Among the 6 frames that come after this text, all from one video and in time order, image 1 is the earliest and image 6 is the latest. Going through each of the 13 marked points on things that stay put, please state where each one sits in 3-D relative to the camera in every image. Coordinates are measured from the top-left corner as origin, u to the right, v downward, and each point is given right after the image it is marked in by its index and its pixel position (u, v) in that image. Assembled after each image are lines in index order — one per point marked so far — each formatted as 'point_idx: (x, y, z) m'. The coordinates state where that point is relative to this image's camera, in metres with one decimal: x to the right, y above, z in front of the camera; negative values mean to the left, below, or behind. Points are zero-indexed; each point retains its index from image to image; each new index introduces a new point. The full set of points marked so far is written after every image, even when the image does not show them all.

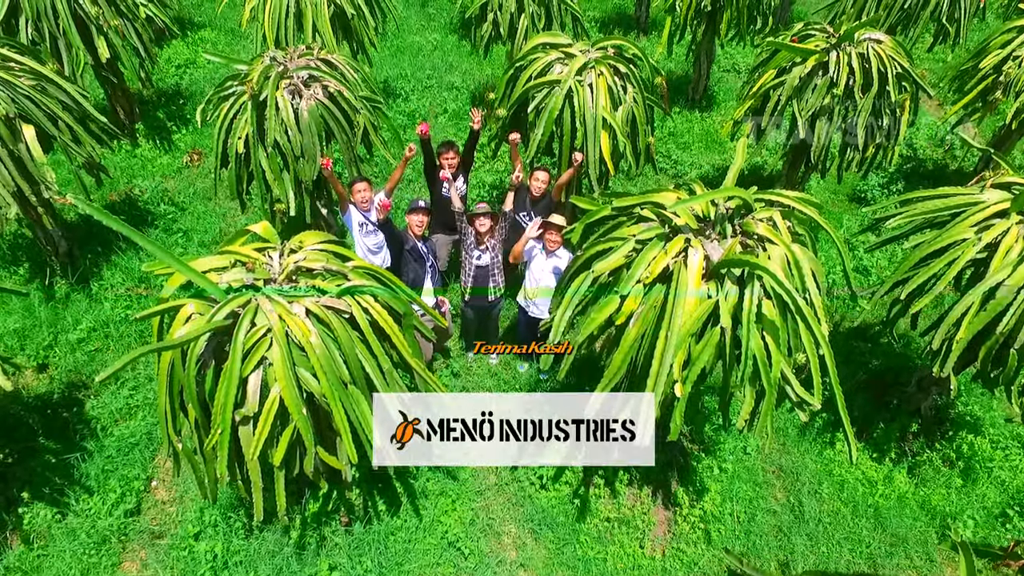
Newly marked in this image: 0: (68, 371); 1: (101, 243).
0: (-3.9, -0.7, +5.3) m
1: (-4.2, +0.5, +6.2) m
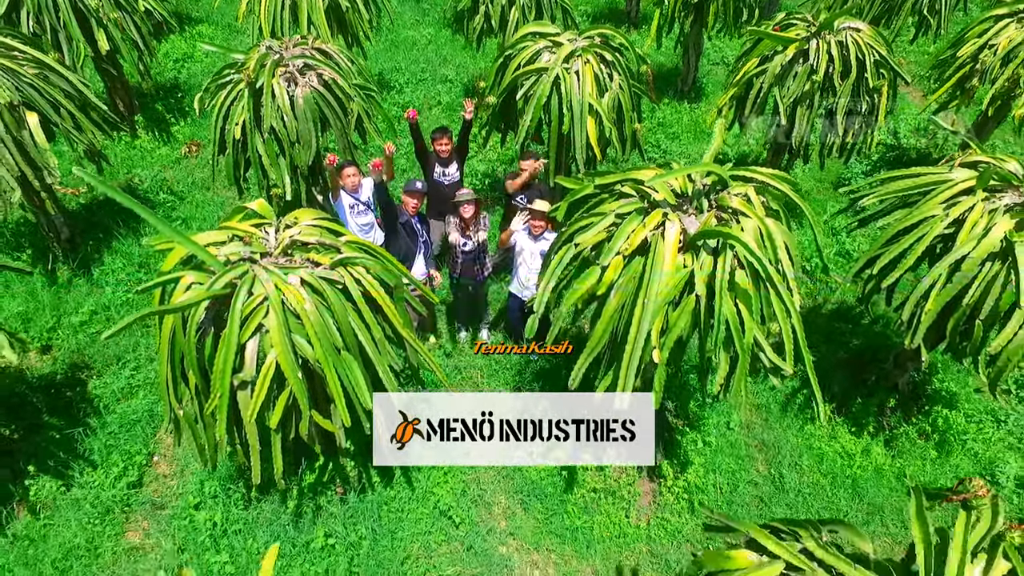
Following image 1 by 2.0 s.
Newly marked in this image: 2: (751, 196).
0: (-3.9, -0.6, +5.4) m
1: (-4.3, +0.6, +6.4) m
2: (+1.5, +0.6, +3.8) m
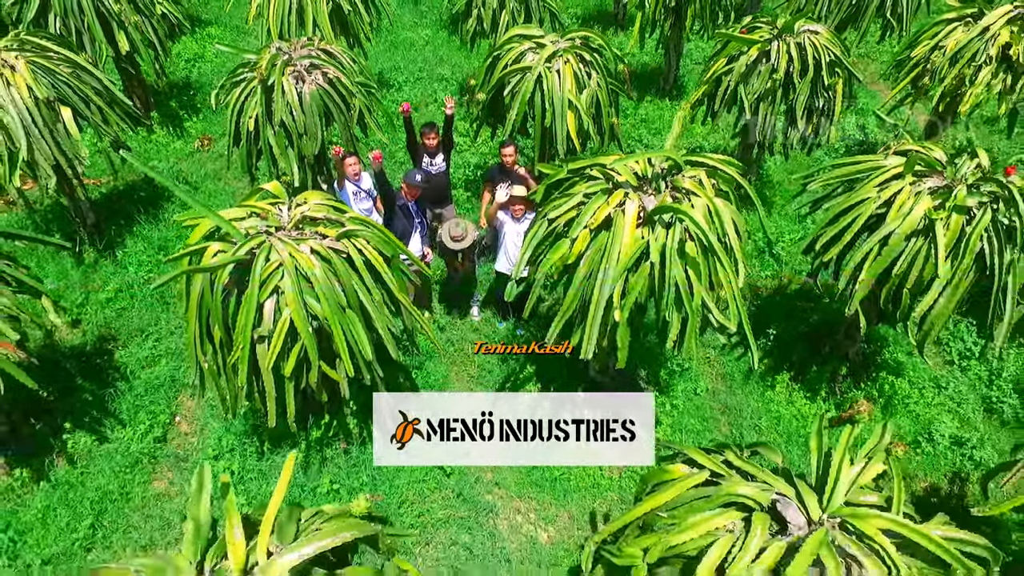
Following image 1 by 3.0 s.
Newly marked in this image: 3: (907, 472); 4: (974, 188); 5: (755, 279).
0: (-4.1, -0.4, +6.0) m
1: (-4.4, +0.8, +6.9) m
2: (+1.3, +0.8, +4.3) m
3: (+3.5, -1.6, +5.2) m
4: (+3.4, +0.7, +4.4) m
5: (+2.7, +0.1, +6.6) m
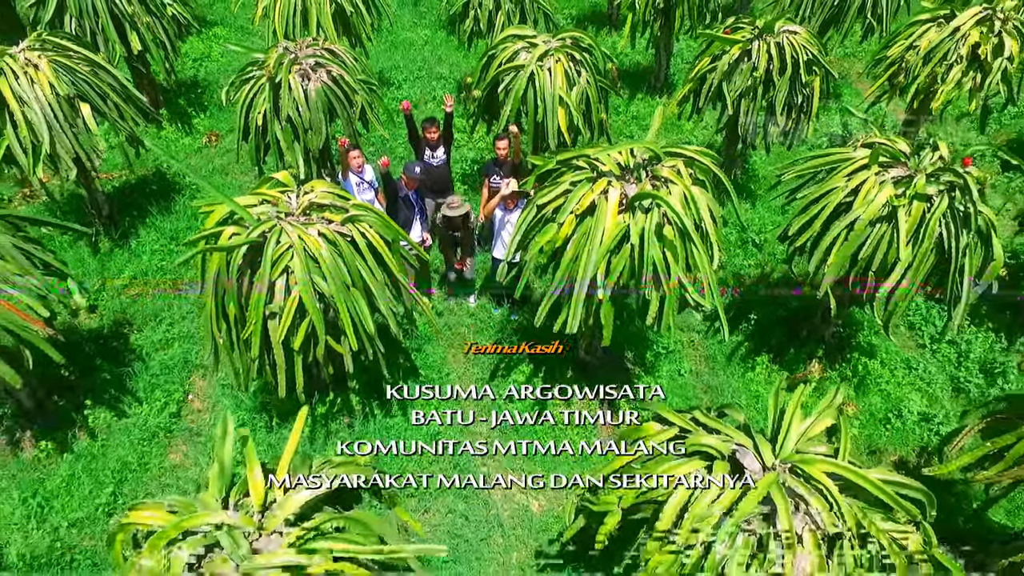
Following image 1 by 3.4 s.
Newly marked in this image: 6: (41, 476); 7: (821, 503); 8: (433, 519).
0: (-4.1, -0.2, +6.3) m
1: (-4.5, +0.9, +7.3) m
2: (+1.3, +0.9, +4.7) m
3: (+3.4, -1.5, +5.6) m
4: (+3.3, +0.9, +4.8) m
5: (+2.6, +0.2, +7.0) m
6: (-3.9, -1.6, +5.1) m
7: (+1.5, -1.0, +2.9) m
8: (-0.7, -1.9, +5.1) m
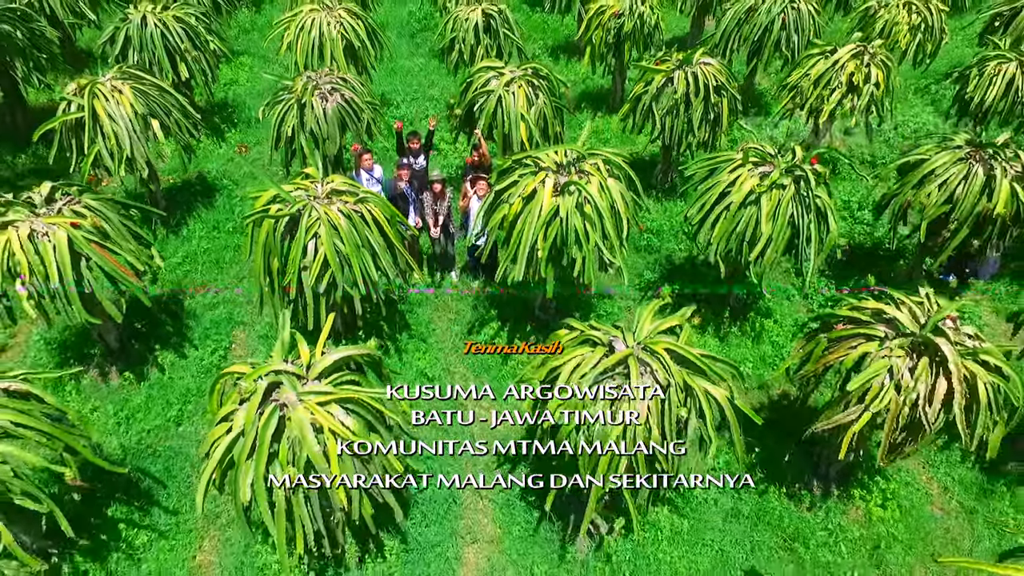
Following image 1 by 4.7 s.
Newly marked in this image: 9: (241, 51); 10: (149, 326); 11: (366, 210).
0: (-4.5, +0.1, +8.1) m
1: (-4.8, +1.2, +9.0) m
2: (+0.9, +1.3, +6.4) m
3: (+3.0, -1.1, +7.3) m
4: (+2.9, +1.2, +6.5) m
5: (+2.3, +0.5, +8.7) m
6: (-4.3, -1.2, +6.8) m
7: (+1.1, -0.6, +4.6) m
8: (-1.0, -1.6, +6.7) m
9: (-5.6, +4.9, +12.6) m
10: (-4.4, -0.5, +7.4) m
11: (-1.5, +0.8, +6.2) m
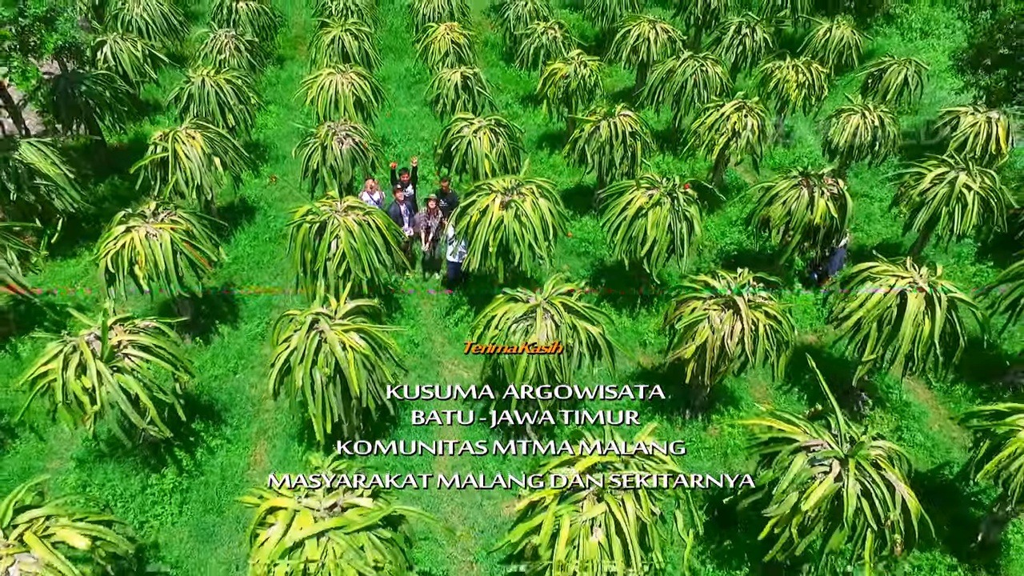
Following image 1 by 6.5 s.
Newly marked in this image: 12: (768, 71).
0: (-5.1, +0.2, +10.8) m
1: (-5.4, +1.3, +11.8) m
2: (+0.3, +1.5, +9.2) m
3: (+2.4, -1.0, +9.9) m
4: (+2.4, +1.4, +9.3) m
5: (+1.7, +0.6, +11.4) m
6: (-4.9, -1.0, +9.4) m
7: (+0.5, -0.3, +7.3) m
8: (-1.6, -1.4, +9.4) m
9: (-6.2, +4.8, +15.5) m
10: (-5.0, -0.3, +10.1) m
11: (-2.1, +1.0, +8.9) m
12: (+5.8, +4.9, +13.8) m
